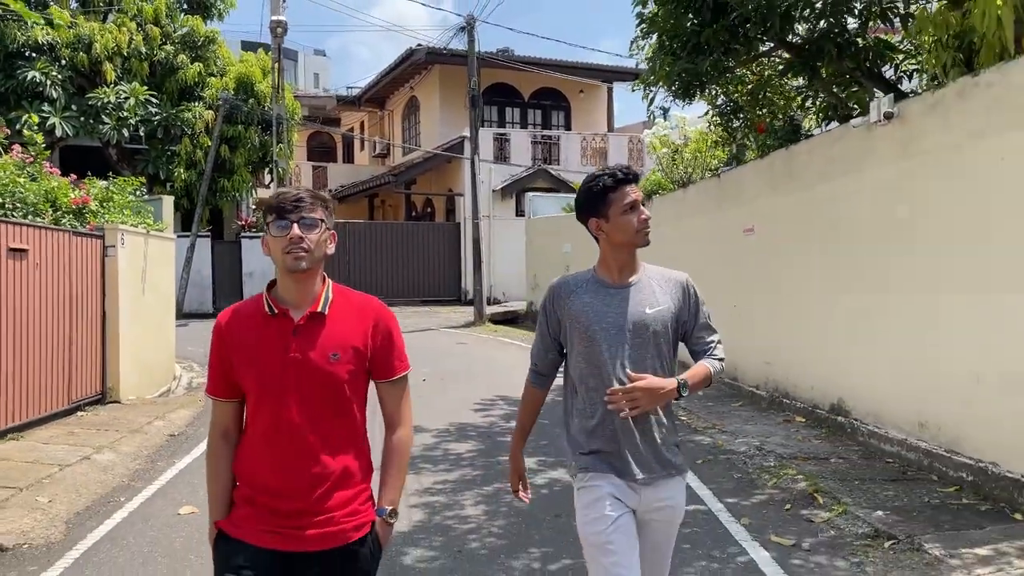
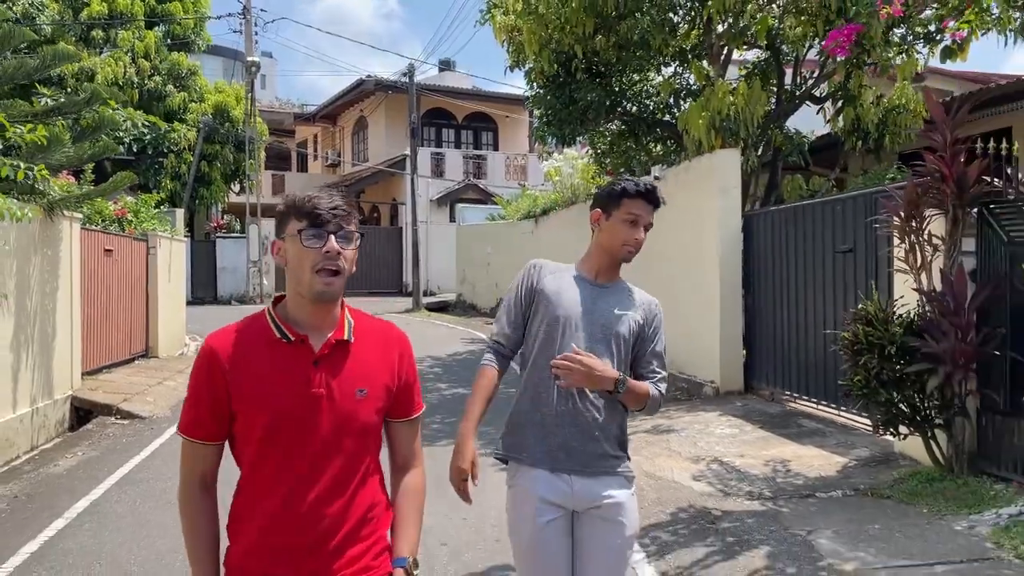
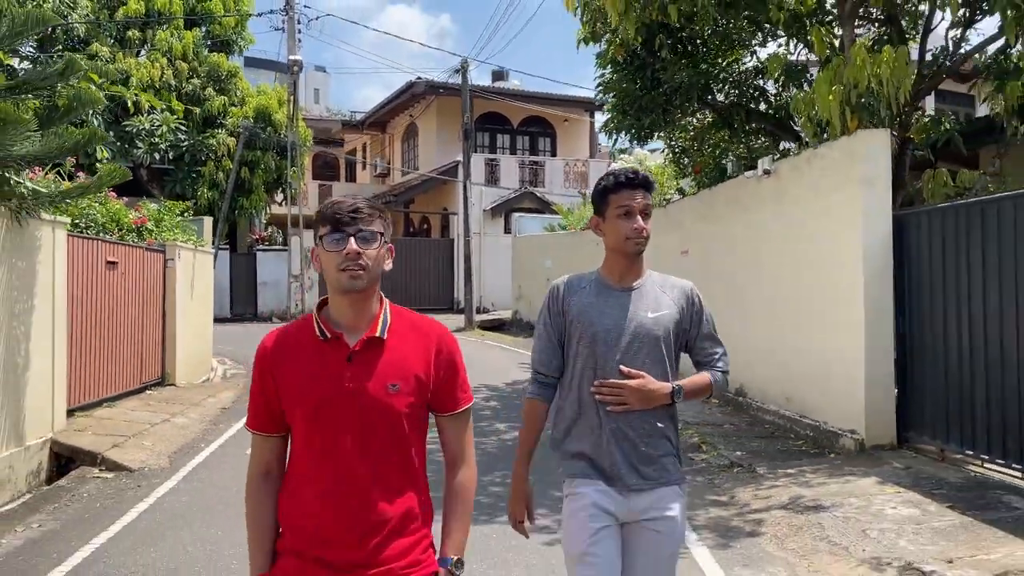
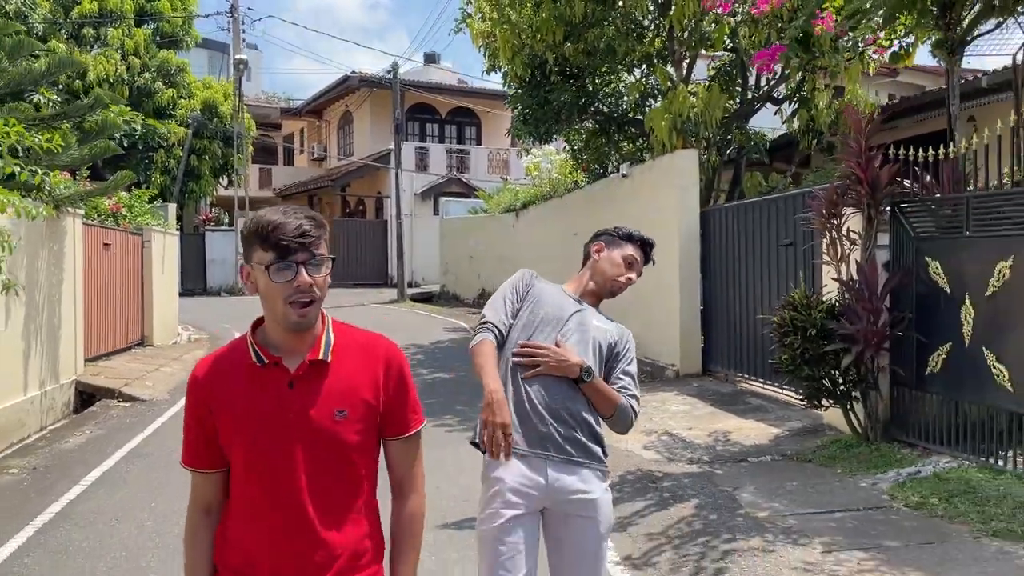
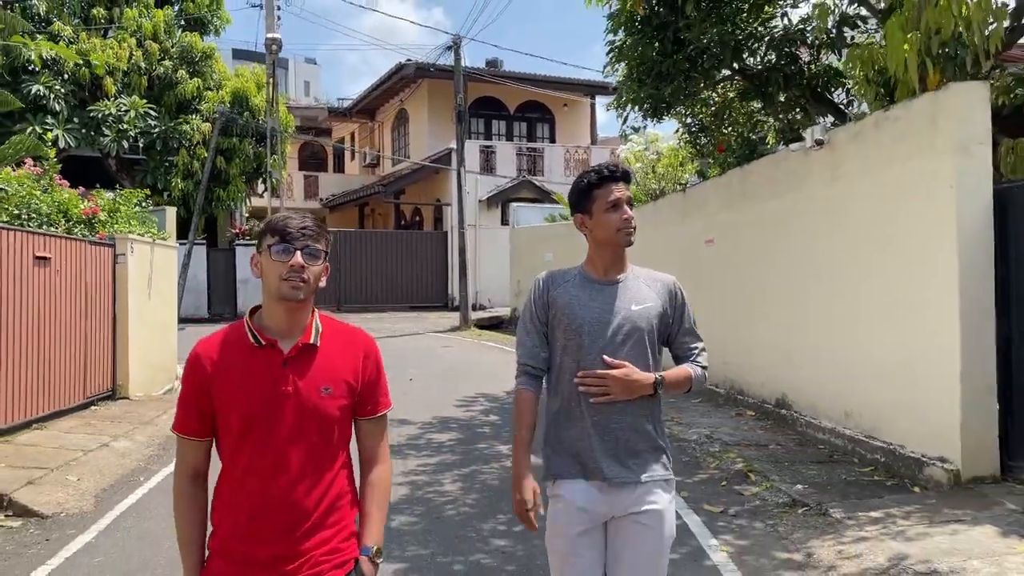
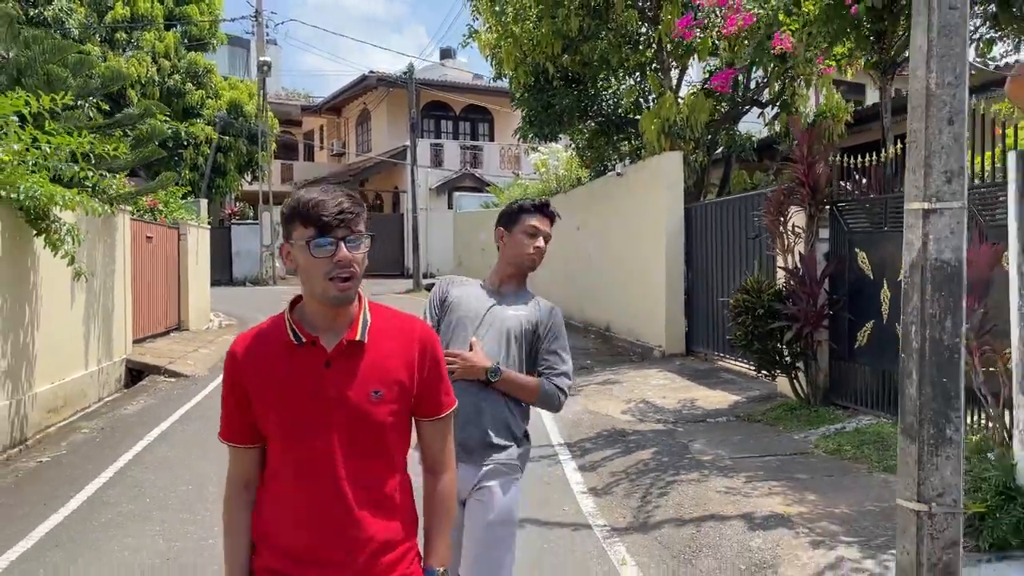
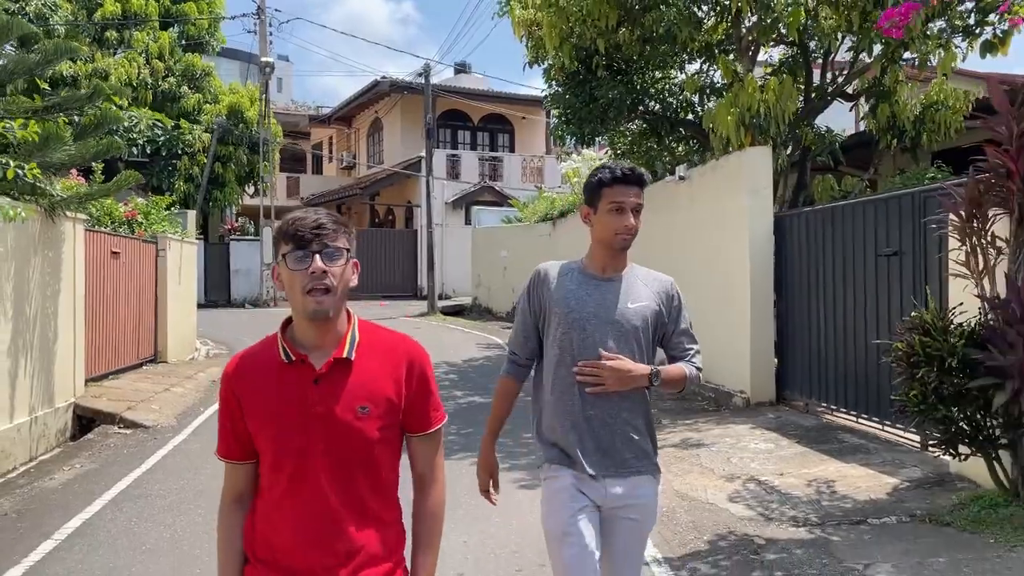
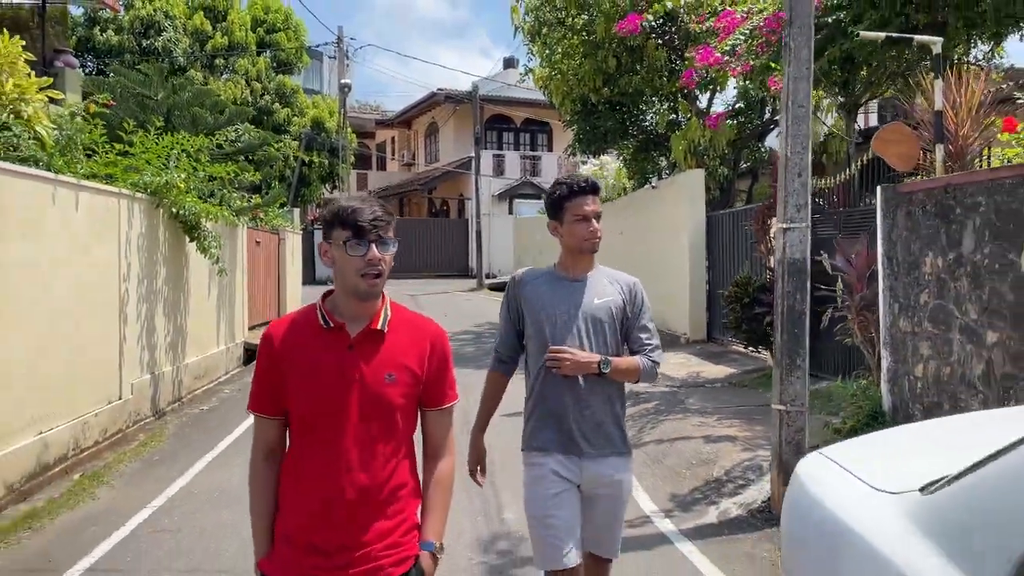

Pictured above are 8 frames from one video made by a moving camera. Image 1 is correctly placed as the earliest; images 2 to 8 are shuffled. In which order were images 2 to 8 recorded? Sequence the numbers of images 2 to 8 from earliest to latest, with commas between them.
5, 3, 7, 2, 4, 6, 8
